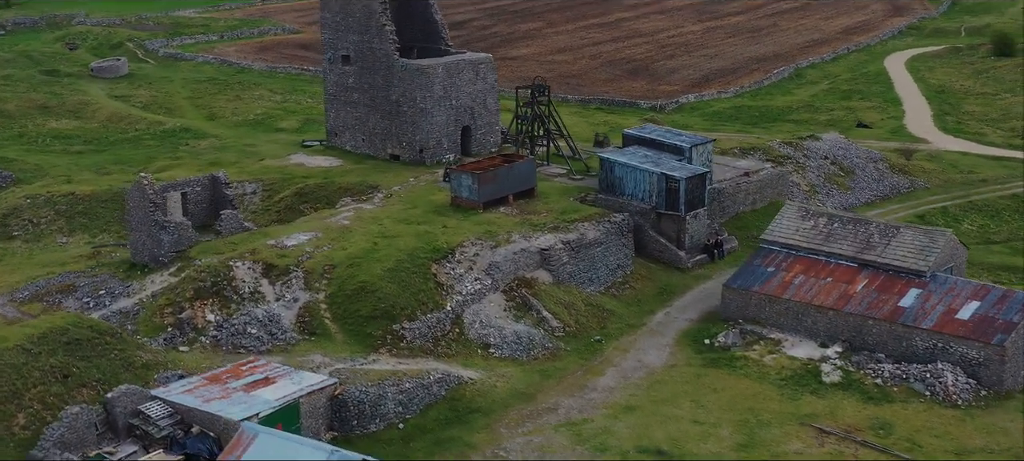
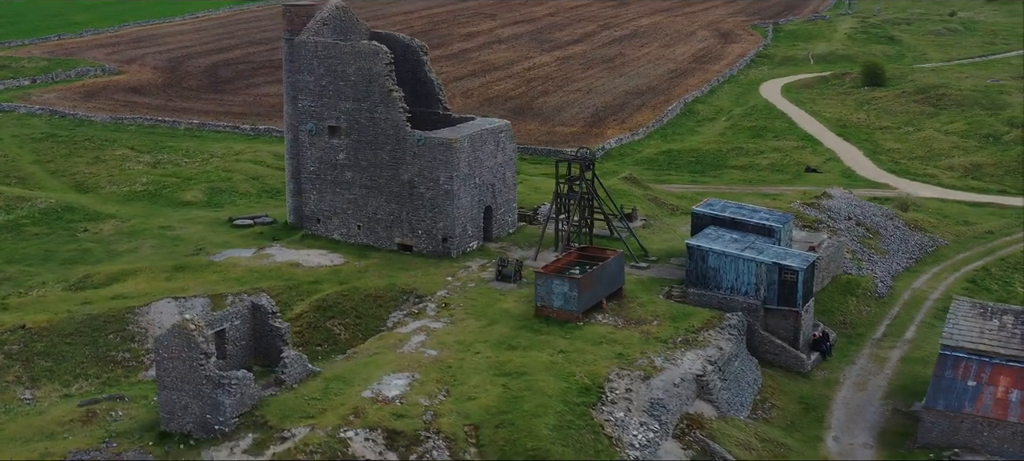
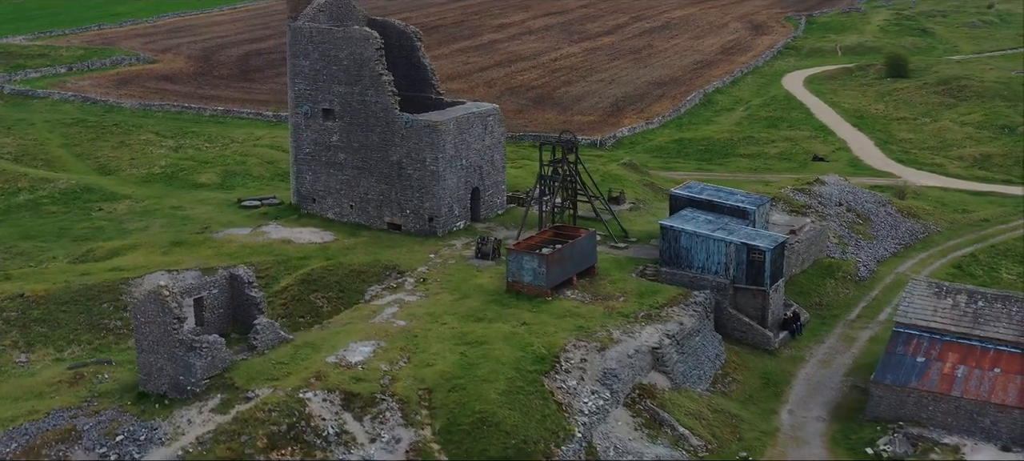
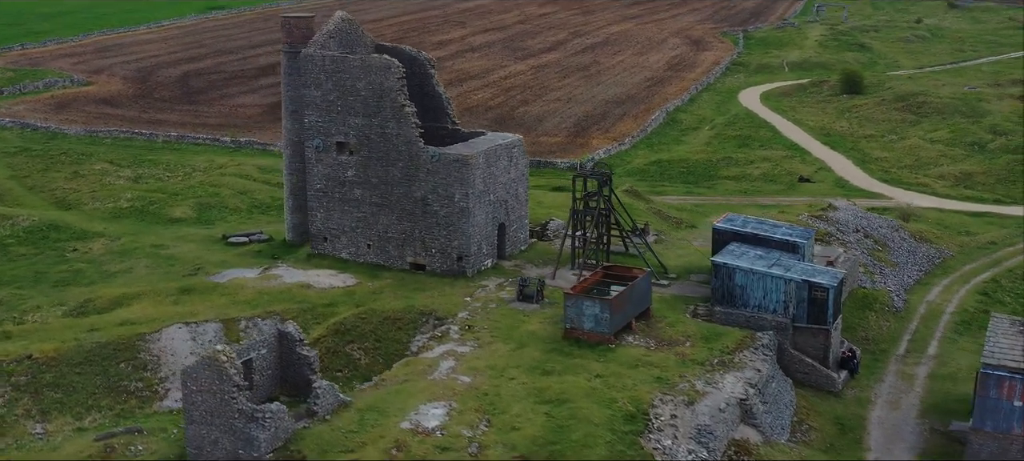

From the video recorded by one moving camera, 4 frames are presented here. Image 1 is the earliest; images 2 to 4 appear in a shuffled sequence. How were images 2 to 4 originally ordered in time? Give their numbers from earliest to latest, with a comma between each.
3, 2, 4
